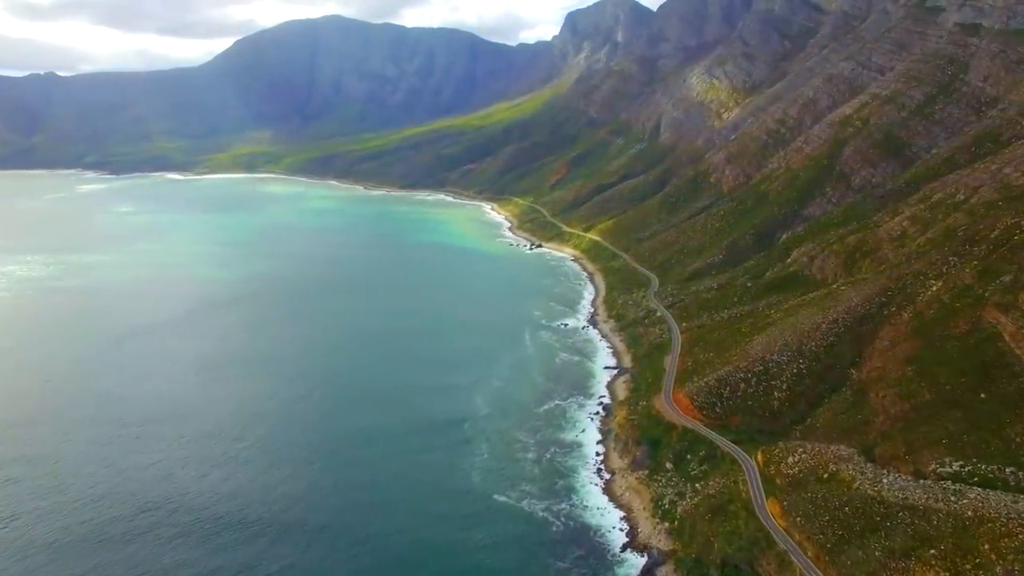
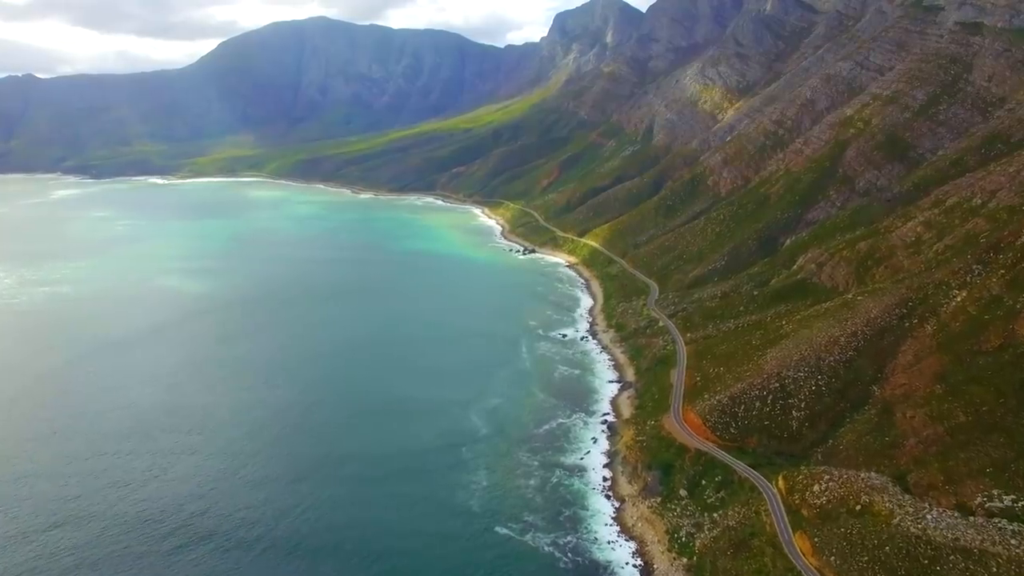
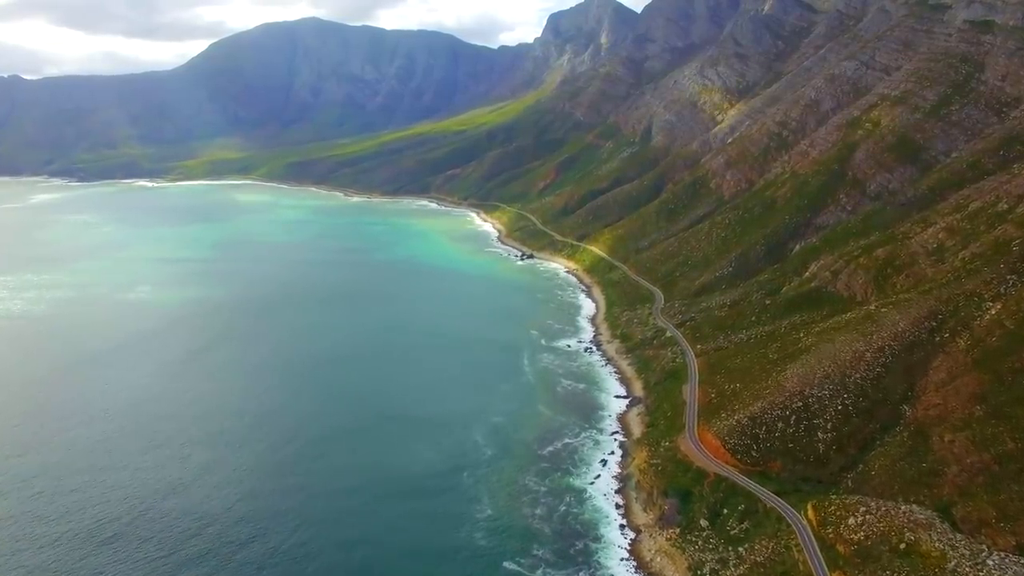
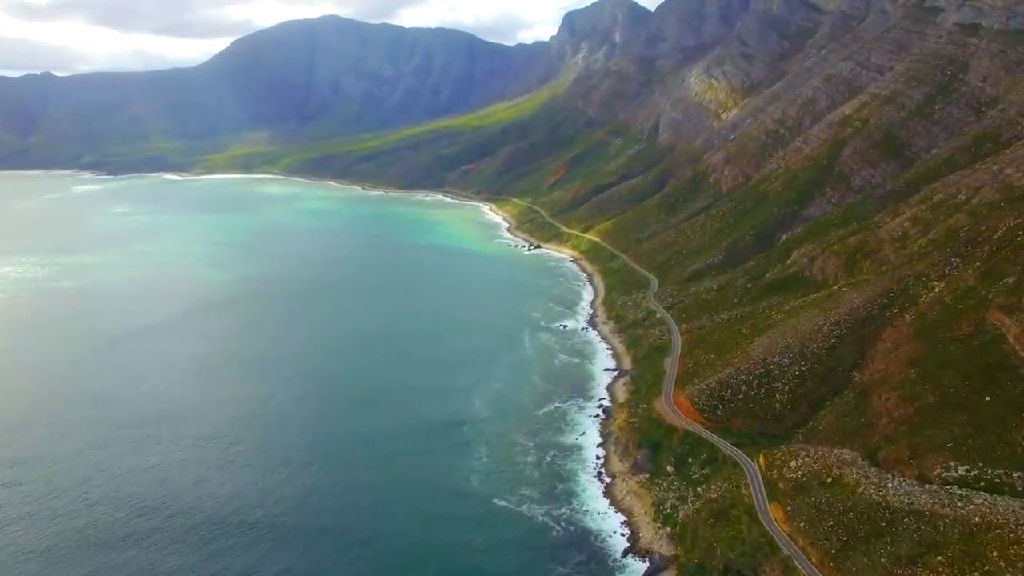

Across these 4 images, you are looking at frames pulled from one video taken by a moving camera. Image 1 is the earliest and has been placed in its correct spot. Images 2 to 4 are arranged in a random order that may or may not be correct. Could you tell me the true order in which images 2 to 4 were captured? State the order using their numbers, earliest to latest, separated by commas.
4, 2, 3
